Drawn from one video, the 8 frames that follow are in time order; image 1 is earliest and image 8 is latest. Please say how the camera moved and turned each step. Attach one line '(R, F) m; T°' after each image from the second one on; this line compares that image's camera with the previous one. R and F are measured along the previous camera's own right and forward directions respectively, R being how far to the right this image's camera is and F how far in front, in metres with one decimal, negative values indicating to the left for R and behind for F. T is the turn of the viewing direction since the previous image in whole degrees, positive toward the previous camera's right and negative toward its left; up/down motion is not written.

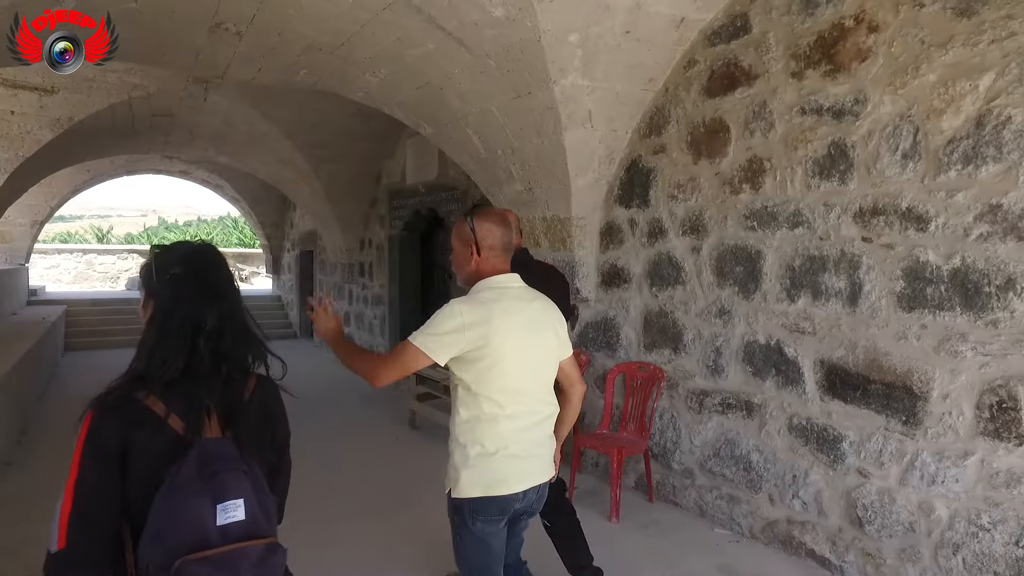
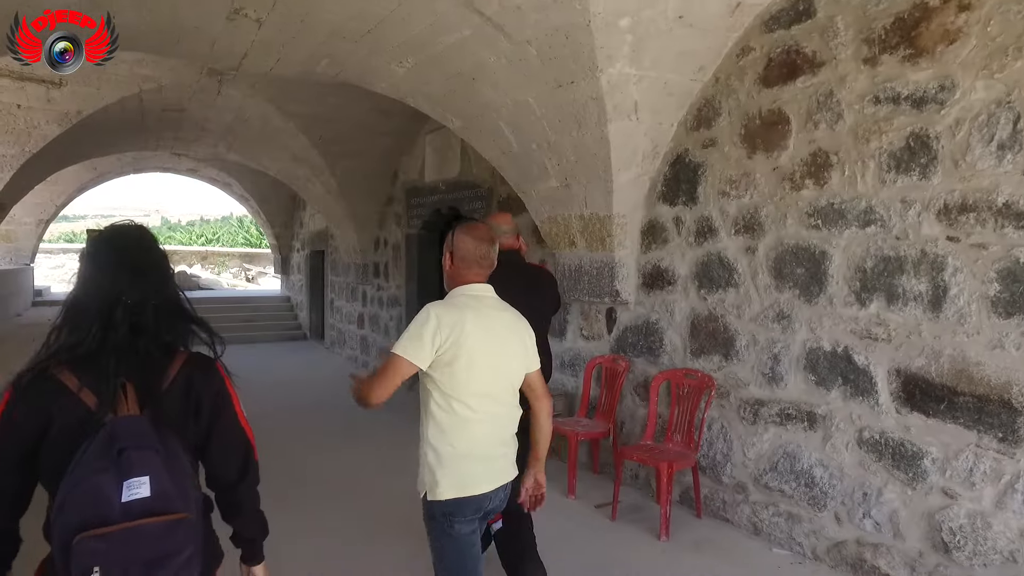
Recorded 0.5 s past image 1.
(-0.2, +0.2) m; 0°
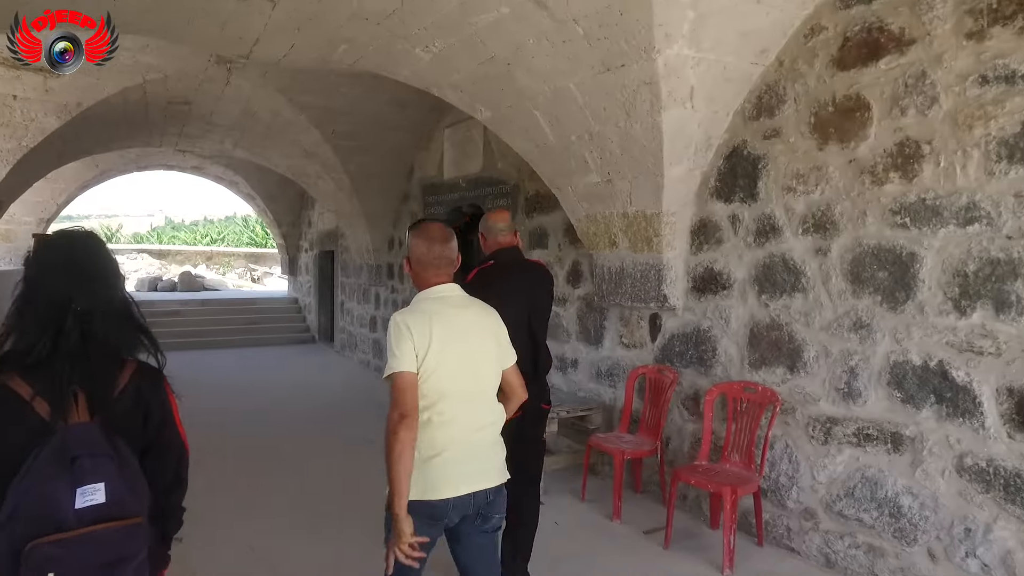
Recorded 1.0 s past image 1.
(-0.2, +0.3) m; 0°
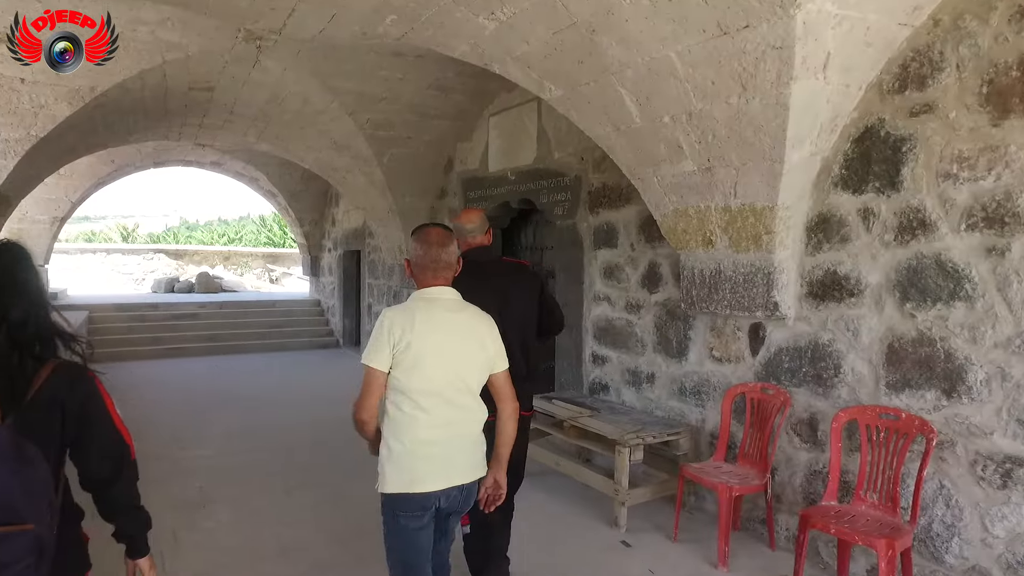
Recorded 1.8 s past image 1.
(-0.3, +0.4) m; -1°
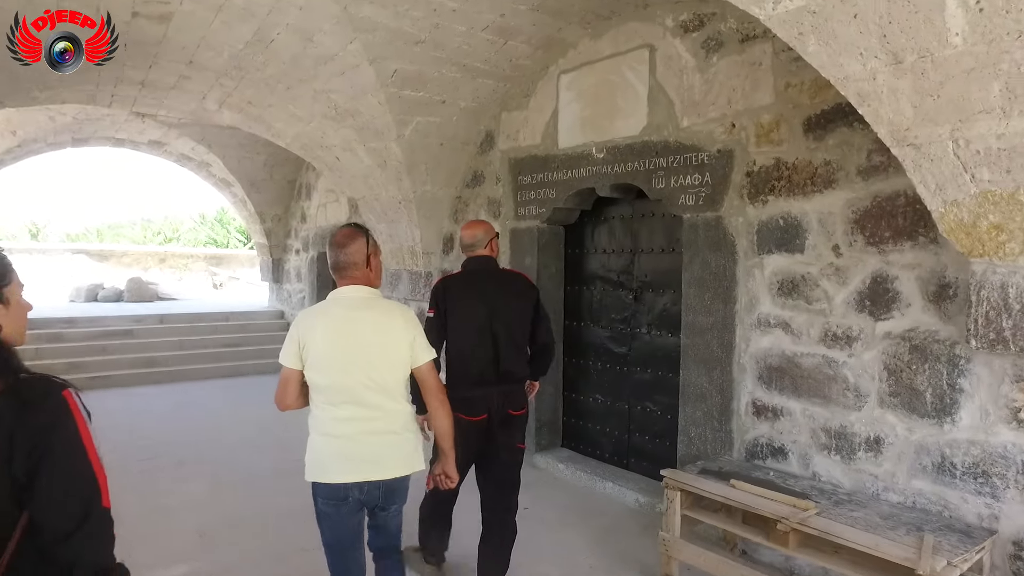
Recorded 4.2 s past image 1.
(-0.7, +1.1) m; +6°
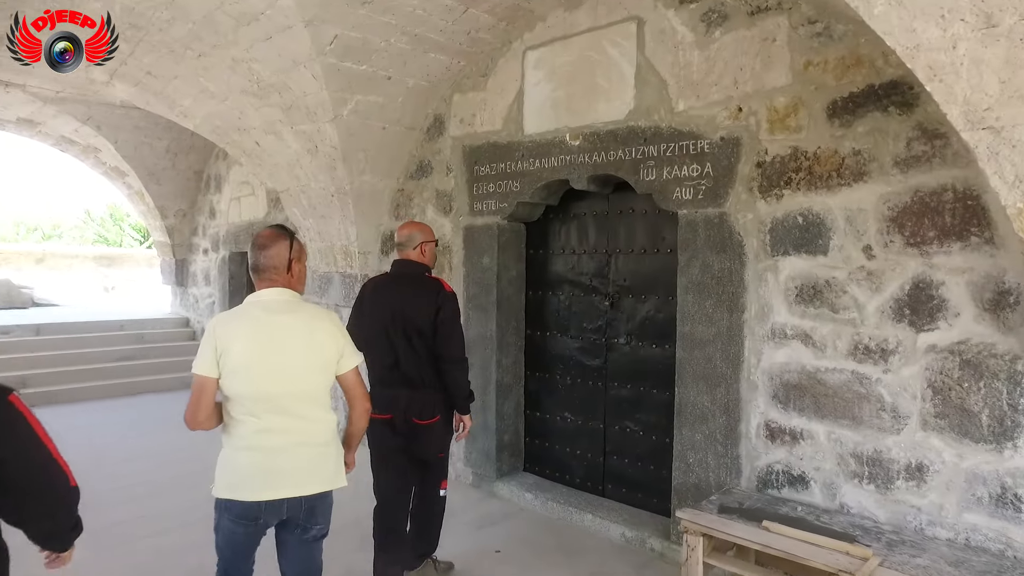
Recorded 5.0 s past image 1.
(-0.2, +0.4) m; +8°
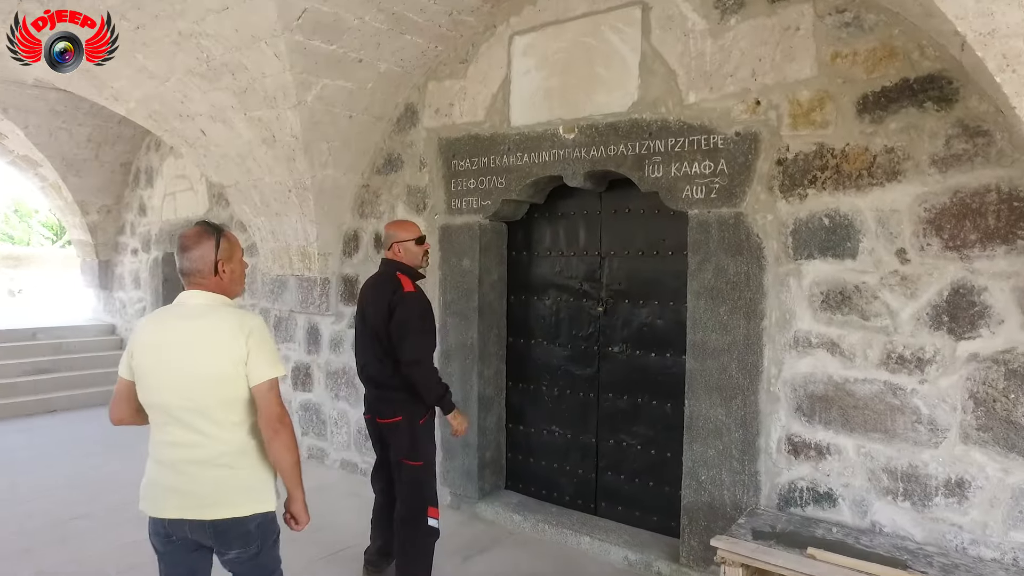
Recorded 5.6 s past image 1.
(-0.2, +0.2) m; +6°
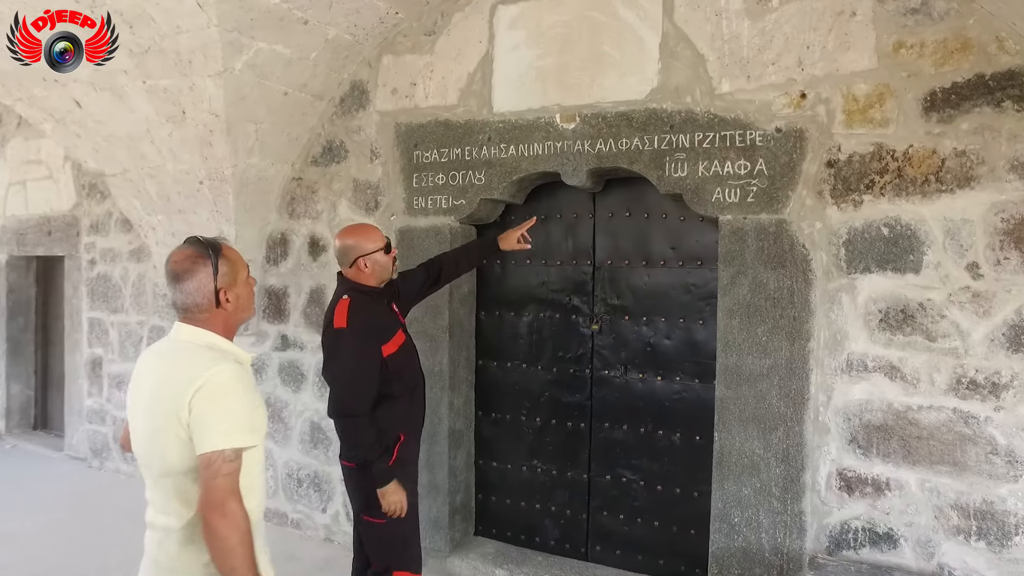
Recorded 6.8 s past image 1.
(-0.4, +0.4) m; +11°
